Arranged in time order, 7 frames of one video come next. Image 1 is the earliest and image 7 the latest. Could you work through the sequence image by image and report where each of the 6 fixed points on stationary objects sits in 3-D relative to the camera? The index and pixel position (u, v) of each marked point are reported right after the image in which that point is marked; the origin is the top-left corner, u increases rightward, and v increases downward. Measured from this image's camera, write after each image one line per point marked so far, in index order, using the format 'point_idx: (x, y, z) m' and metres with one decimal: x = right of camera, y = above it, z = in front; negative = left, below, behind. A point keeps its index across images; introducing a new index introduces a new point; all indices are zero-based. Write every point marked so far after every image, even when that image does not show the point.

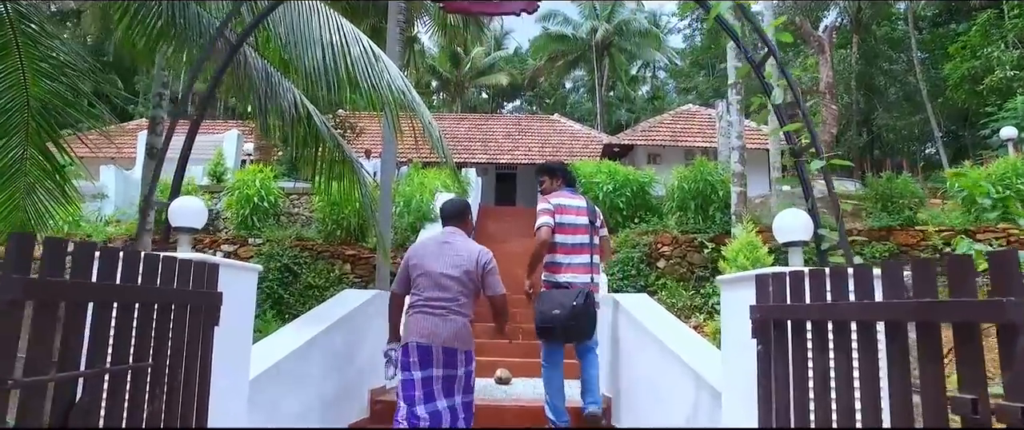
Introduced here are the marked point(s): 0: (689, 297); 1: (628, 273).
0: (+1.9, -0.9, +7.5) m
1: (+1.3, -0.6, +7.7) m
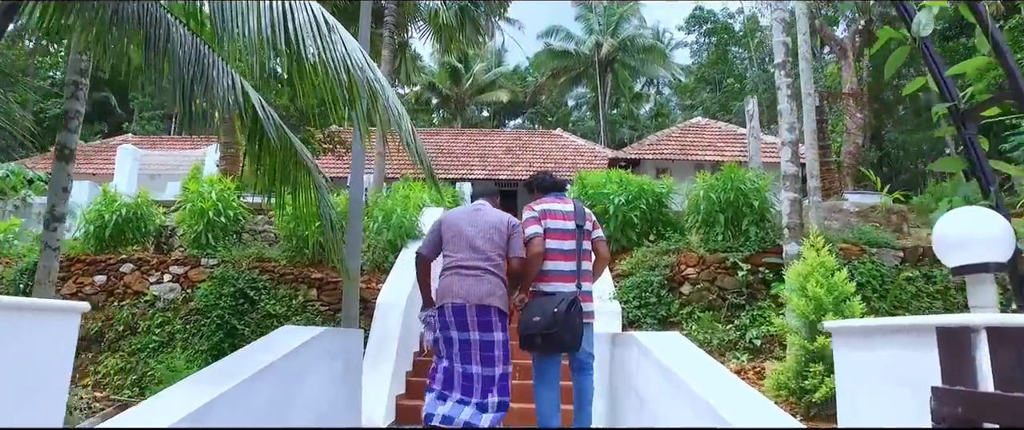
0: (+1.8, -1.0, +6.2) m
1: (+1.2, -0.8, +6.4) m
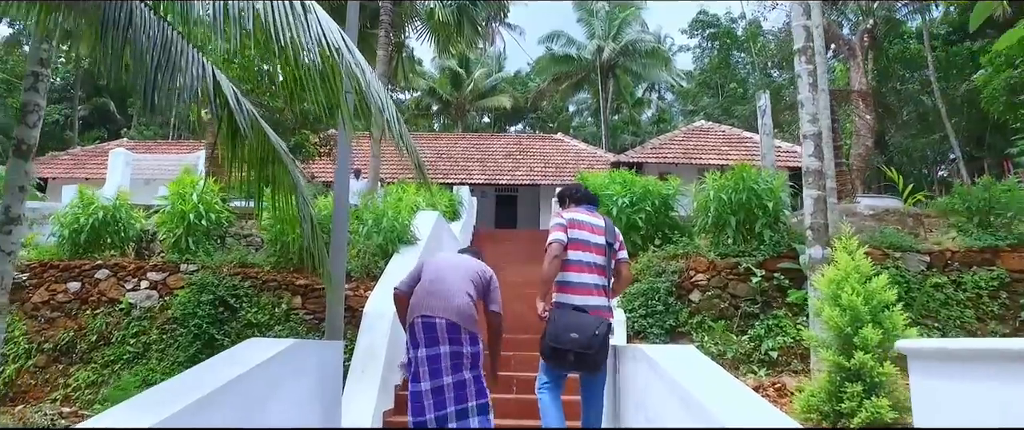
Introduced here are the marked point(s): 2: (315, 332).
0: (+1.8, -1.0, +5.7) m
1: (+1.2, -0.8, +6.0) m
2: (-1.9, -1.1, +7.0) m
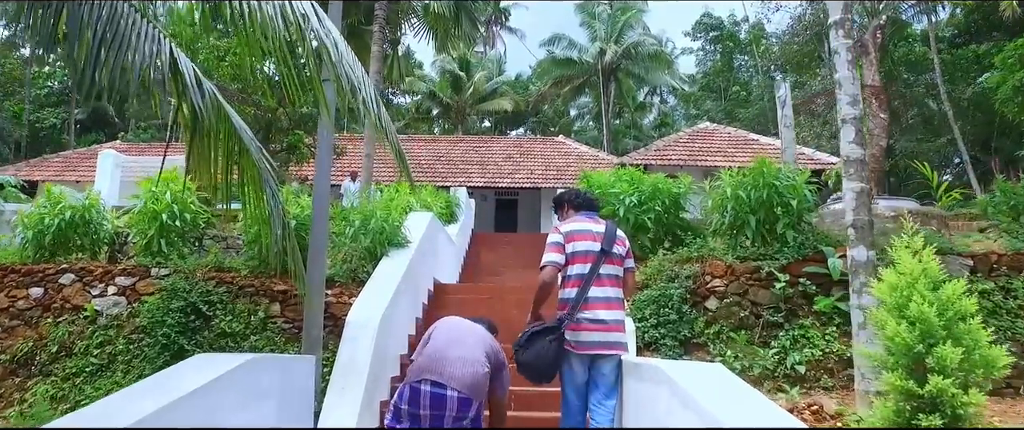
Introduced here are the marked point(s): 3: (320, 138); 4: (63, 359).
0: (+1.8, -1.0, +5.1) m
1: (+1.2, -0.8, +5.4) m
2: (-1.9, -1.1, +6.4) m
3: (-1.5, +0.6, +5.6) m
4: (-4.0, -1.3, +6.4) m
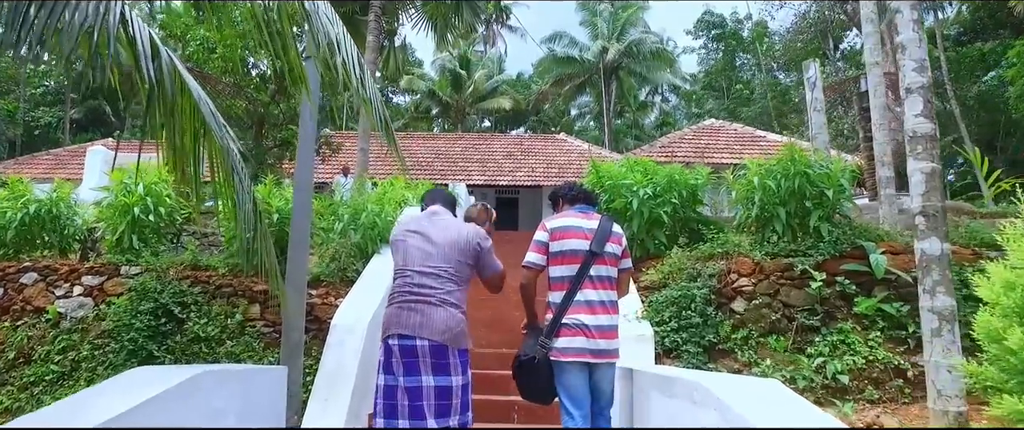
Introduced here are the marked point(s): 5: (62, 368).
0: (+1.8, -0.9, +4.5) m
1: (+1.2, -0.7, +4.8) m
2: (-1.9, -1.1, +5.8) m
3: (-1.5, +0.6, +5.0) m
4: (-4.0, -1.2, +5.8) m
5: (-3.6, -1.2, +5.7) m
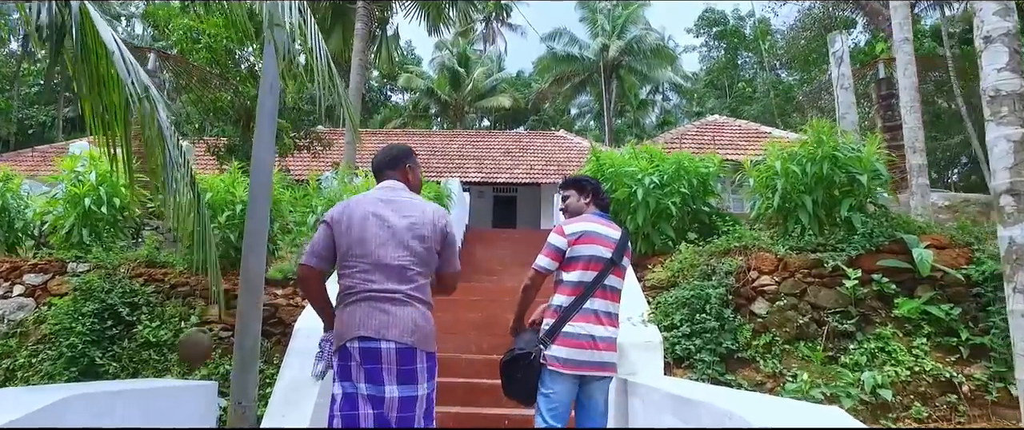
0: (+1.7, -0.9, +3.9) m
1: (+1.1, -0.7, +4.2) m
2: (-2.0, -1.0, +5.2) m
3: (-1.5, +0.7, +4.4) m
4: (-4.1, -1.2, +5.2) m
5: (-3.7, -1.2, +5.1) m
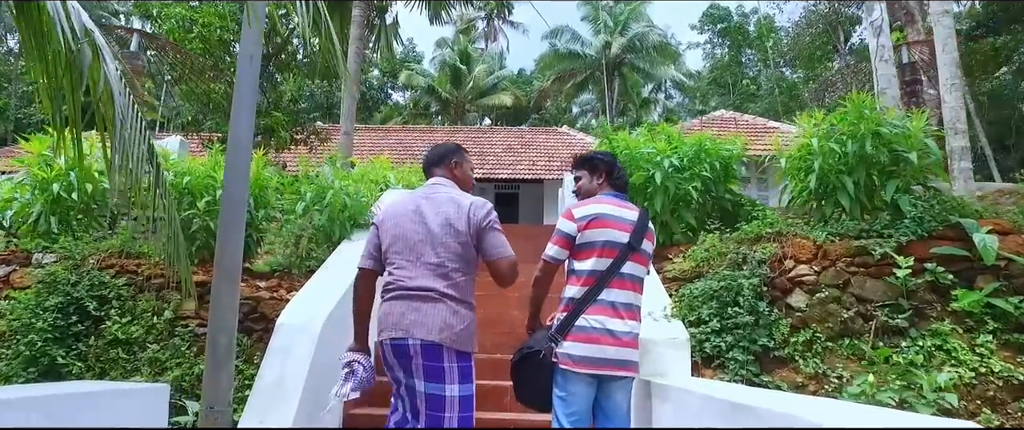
0: (+1.8, -0.8, +3.4) m
1: (+1.2, -0.6, +3.7) m
2: (-2.0, -0.9, +4.7) m
3: (-1.5, +0.8, +3.9) m
4: (-4.0, -1.1, +4.7) m
5: (-3.6, -1.0, +4.6) m
